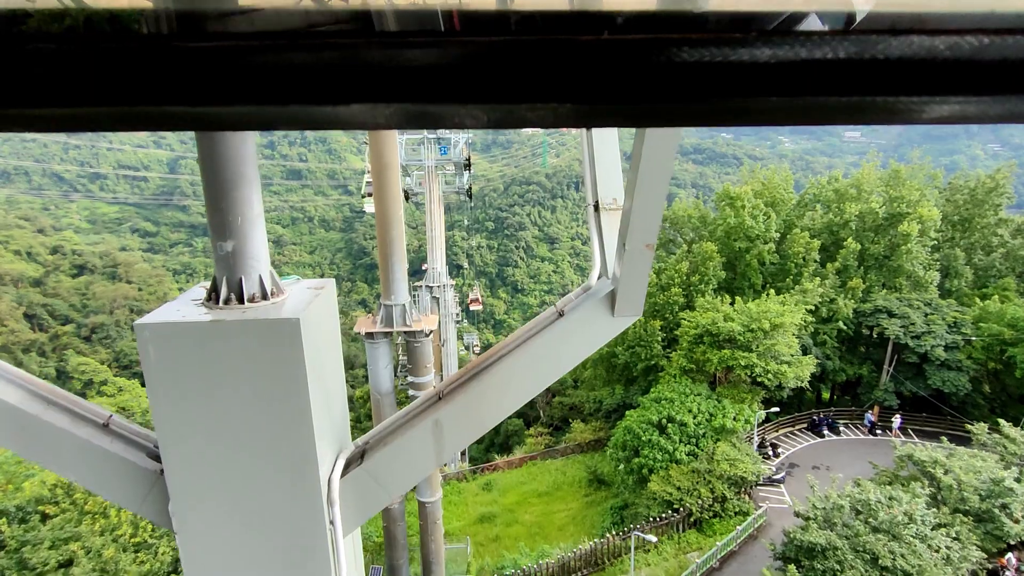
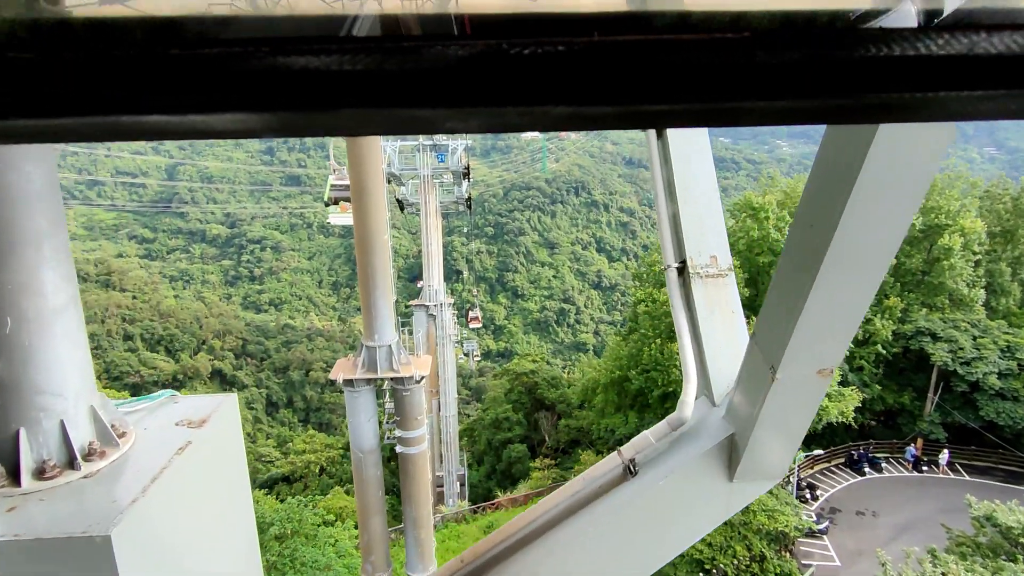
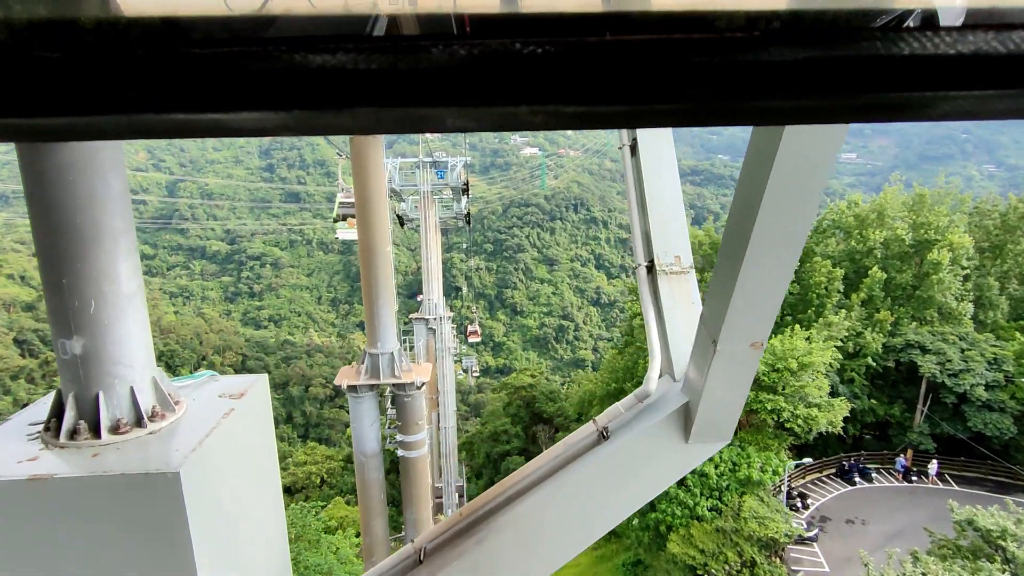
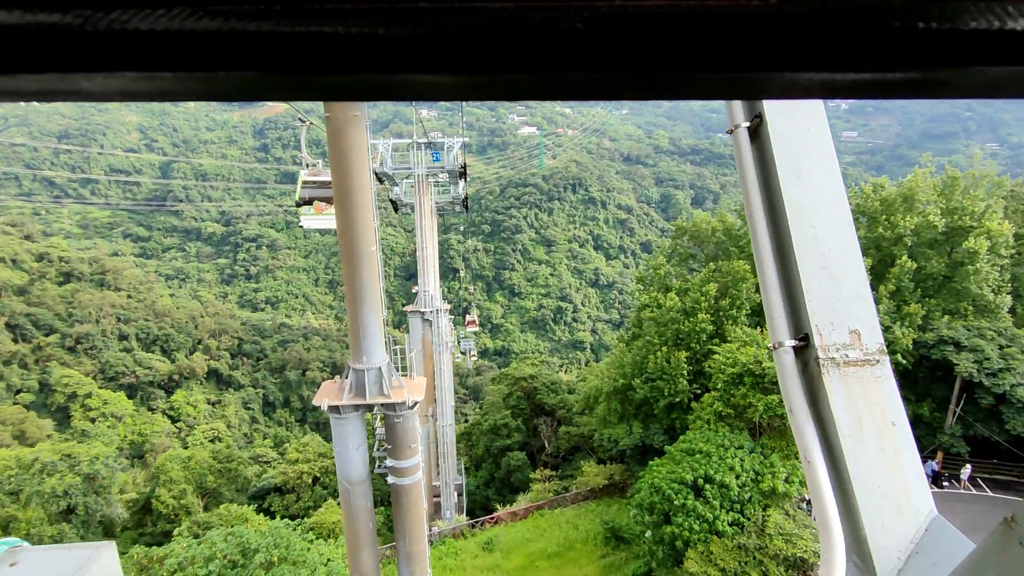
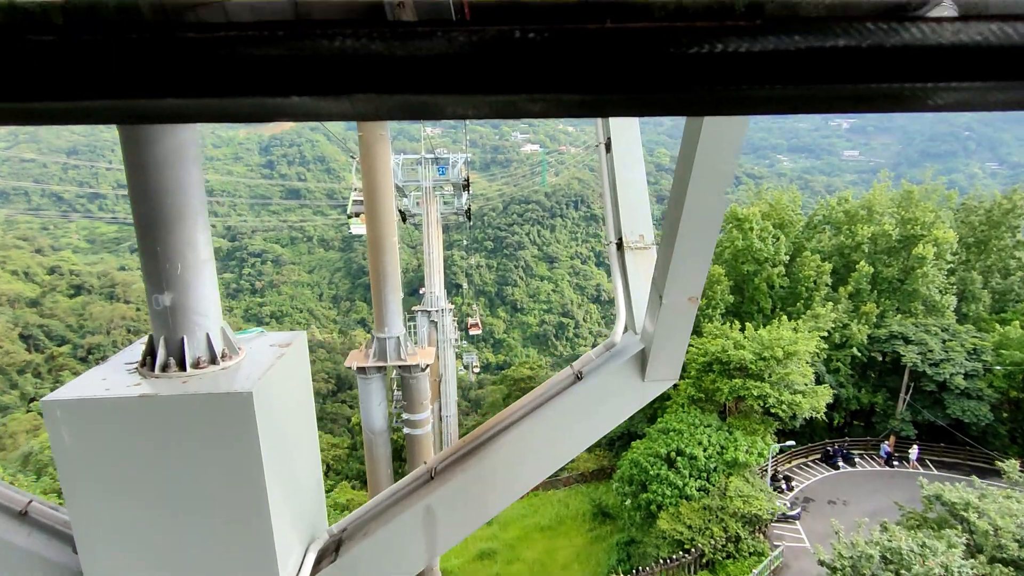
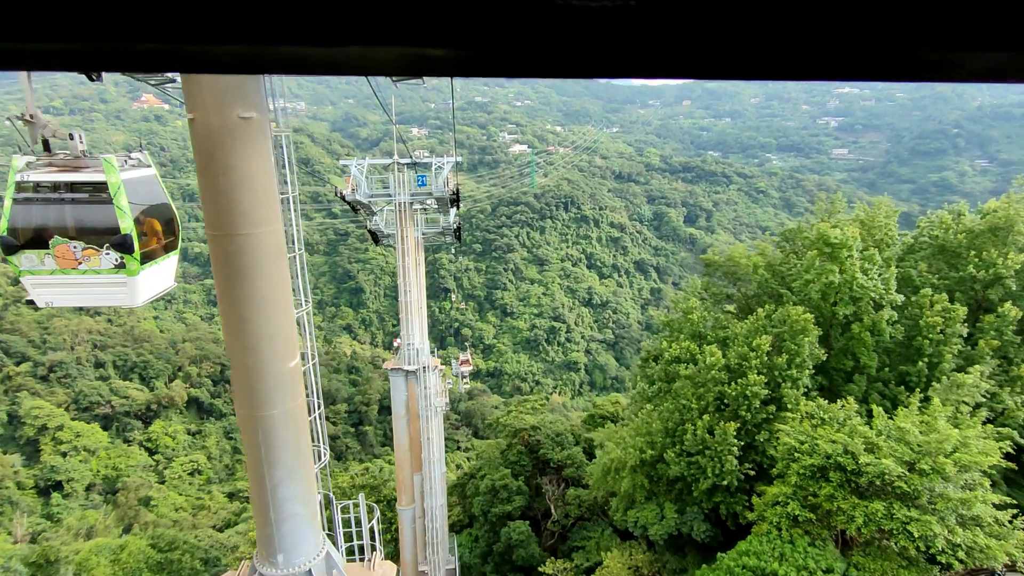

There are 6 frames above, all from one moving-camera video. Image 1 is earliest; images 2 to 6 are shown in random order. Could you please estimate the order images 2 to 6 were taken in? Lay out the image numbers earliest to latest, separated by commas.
5, 3, 2, 4, 6
